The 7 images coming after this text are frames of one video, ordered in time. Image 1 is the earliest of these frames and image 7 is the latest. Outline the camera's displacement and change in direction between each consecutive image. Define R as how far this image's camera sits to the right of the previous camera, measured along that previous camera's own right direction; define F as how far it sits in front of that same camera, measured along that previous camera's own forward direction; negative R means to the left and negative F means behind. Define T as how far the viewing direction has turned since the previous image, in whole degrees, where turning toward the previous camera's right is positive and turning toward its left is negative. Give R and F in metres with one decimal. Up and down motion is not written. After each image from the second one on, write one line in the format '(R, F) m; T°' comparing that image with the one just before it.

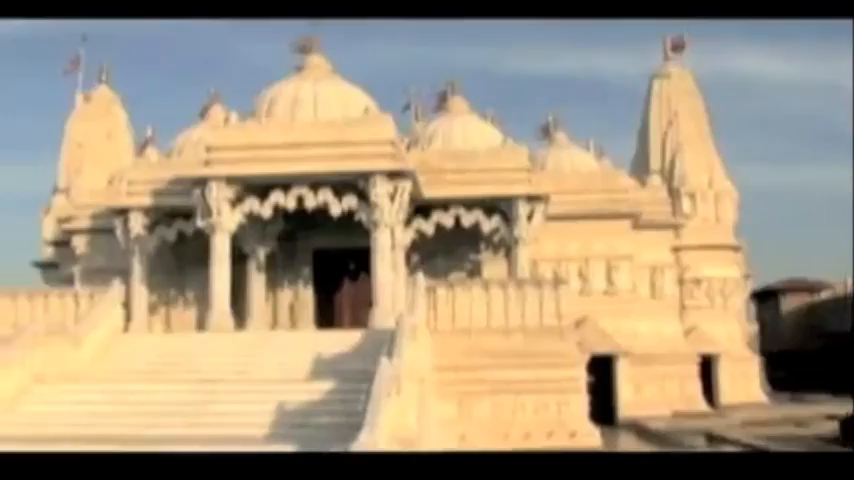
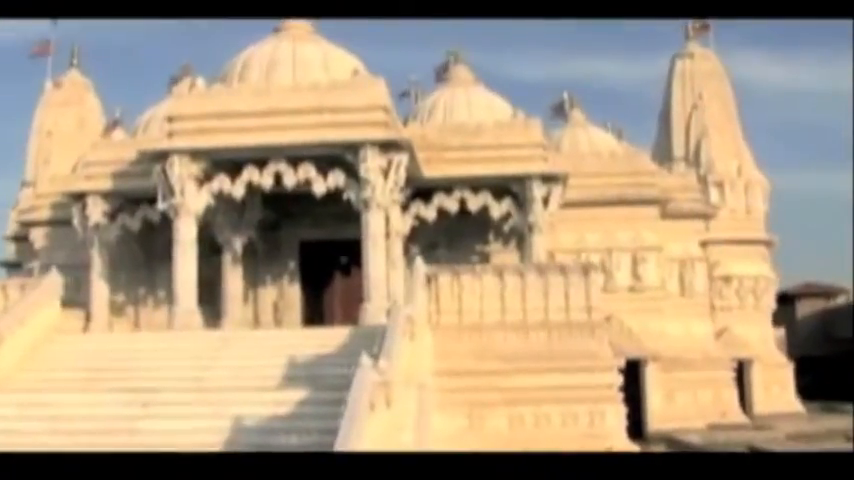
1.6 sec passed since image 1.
(0.0, +2.6) m; 0°
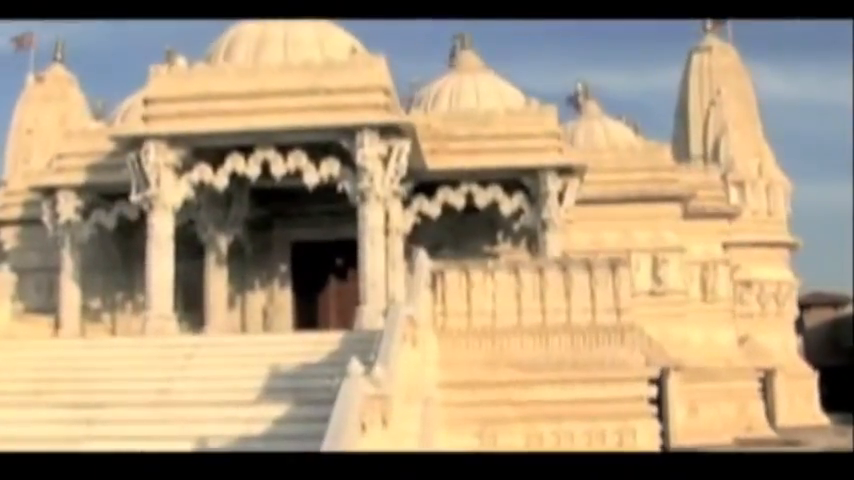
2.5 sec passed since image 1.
(0.0, +1.5) m; 0°
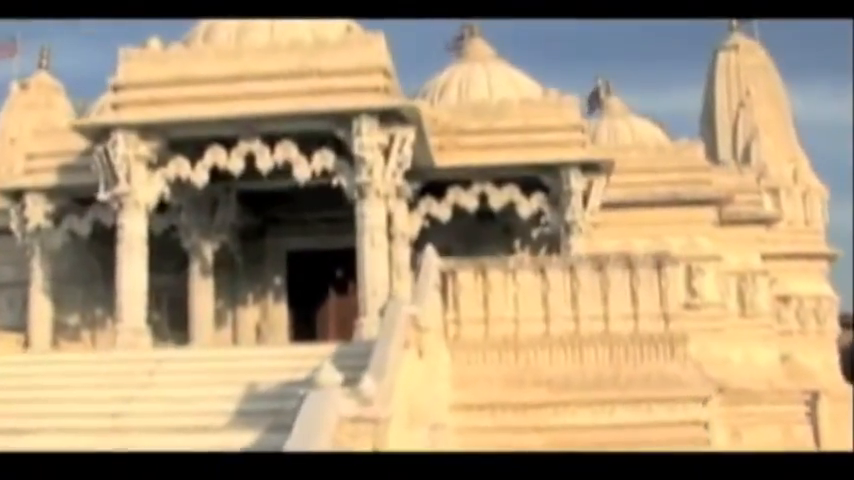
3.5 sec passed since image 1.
(0.0, +1.7) m; -1°
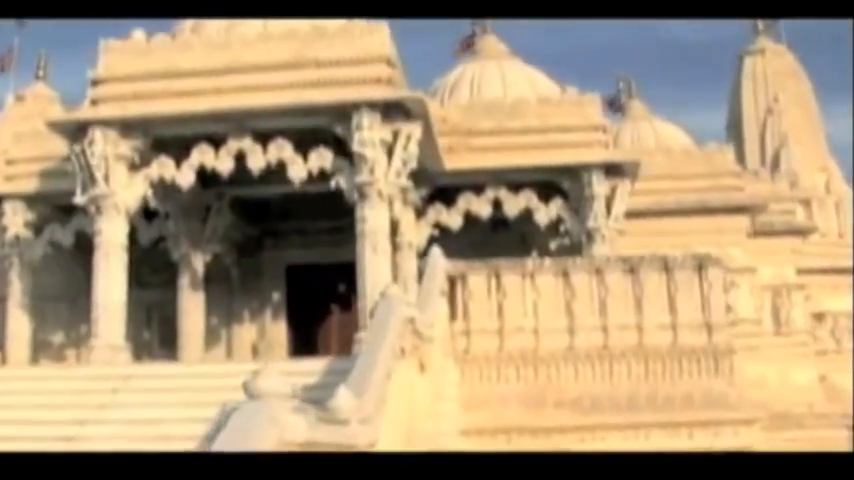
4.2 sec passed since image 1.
(+0.1, +1.1) m; -1°
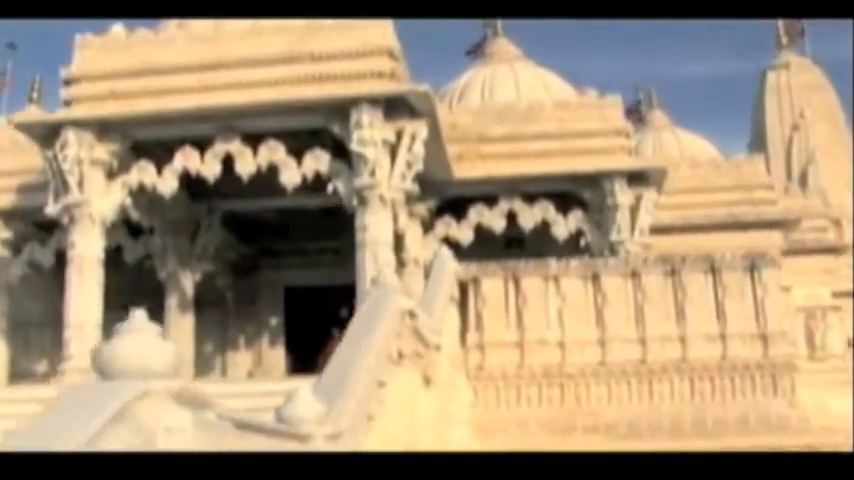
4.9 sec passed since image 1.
(0.0, +1.1) m; -1°
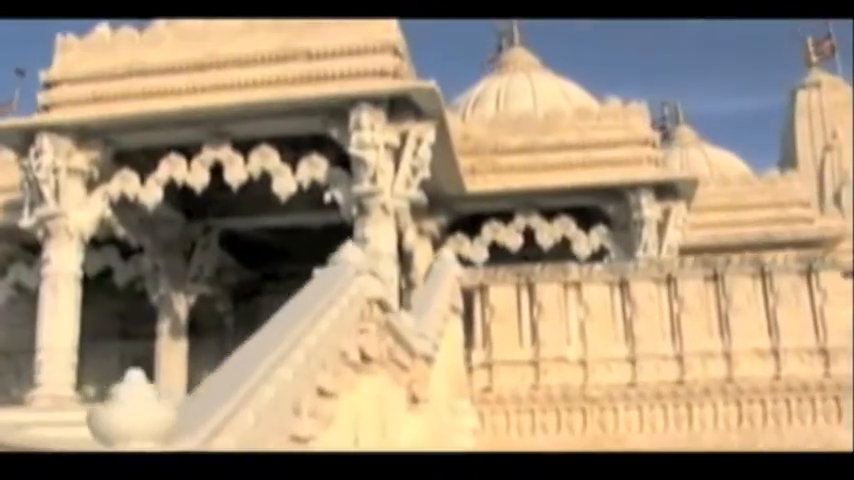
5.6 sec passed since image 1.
(+0.1, +0.9) m; -1°
